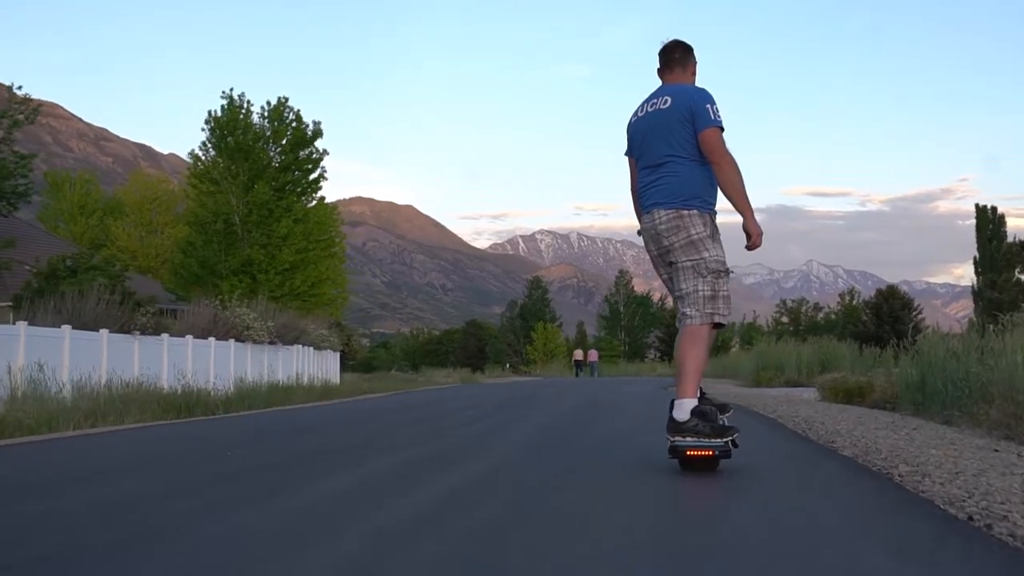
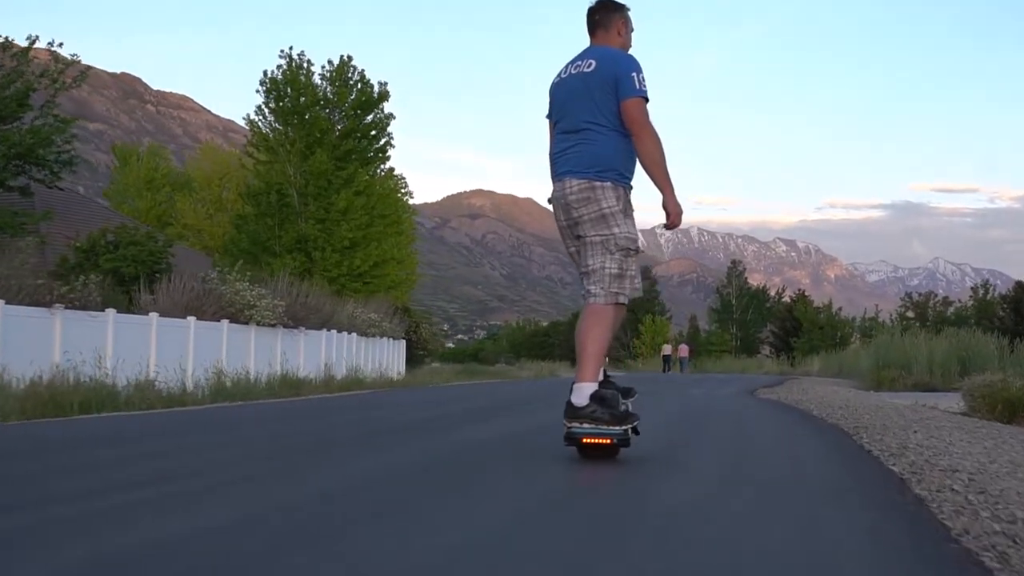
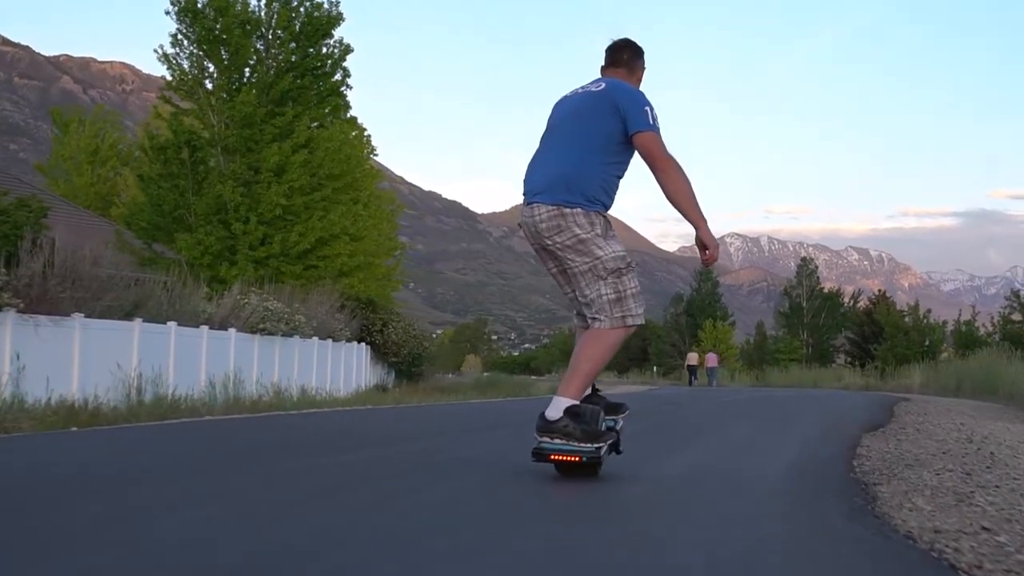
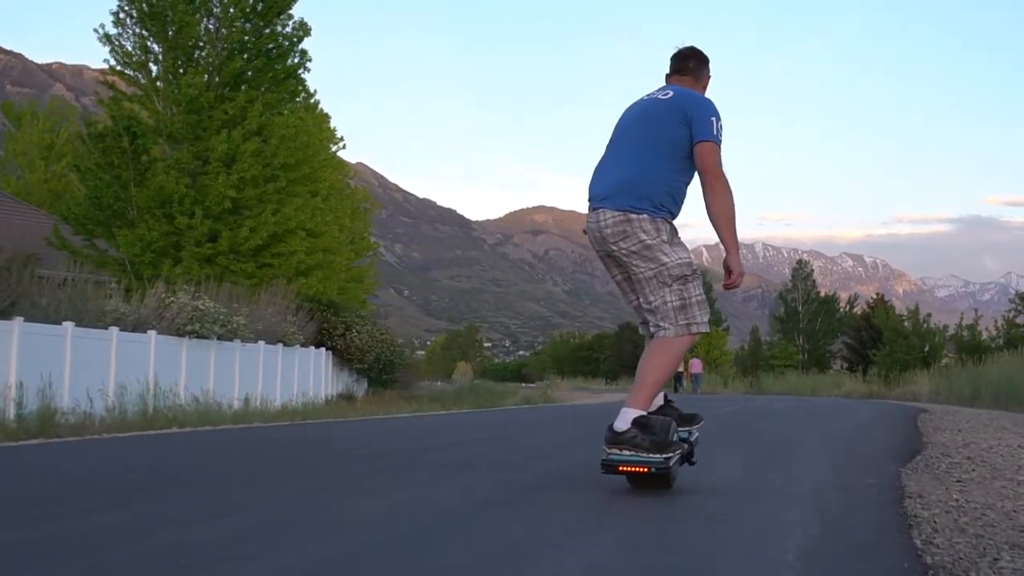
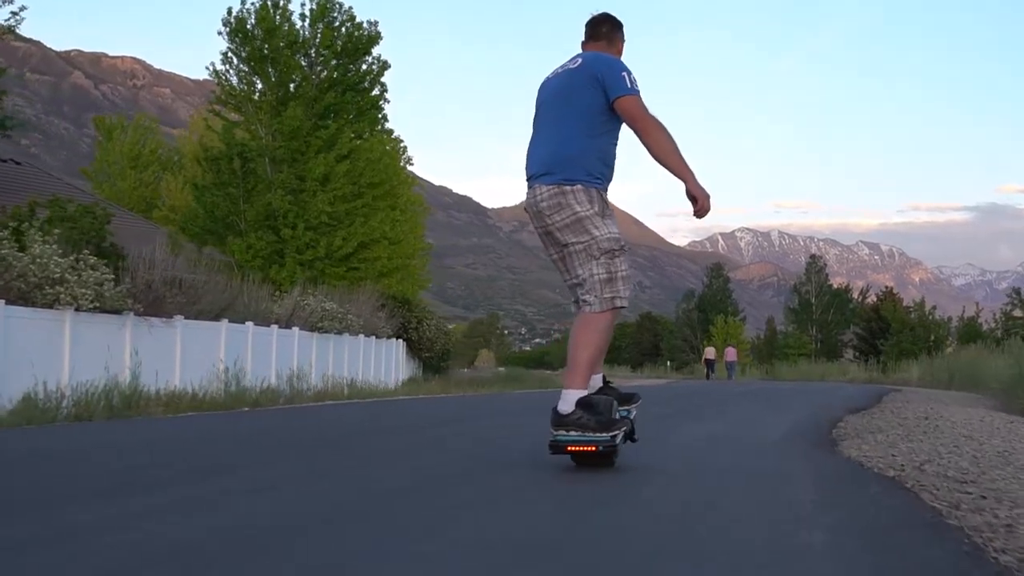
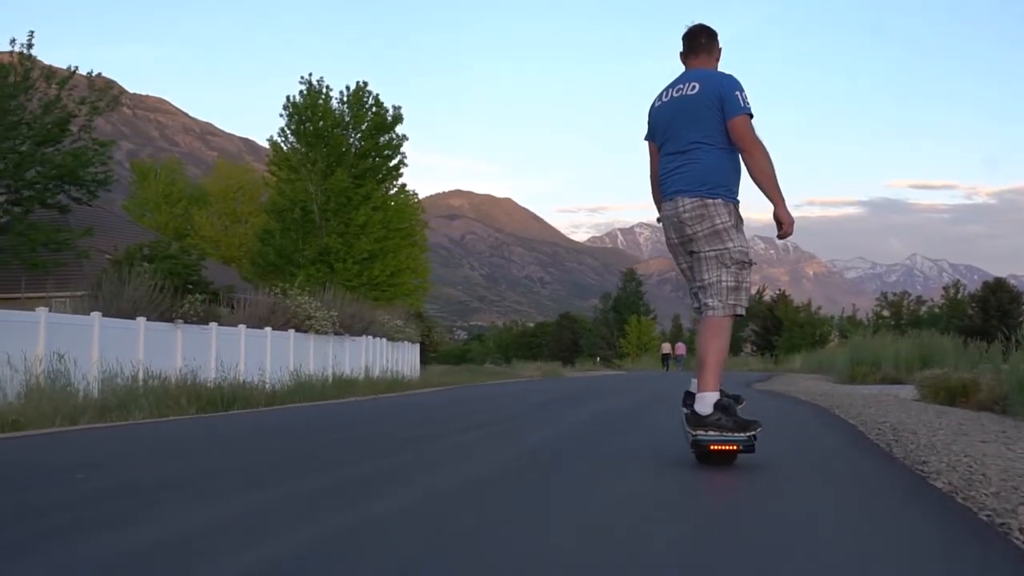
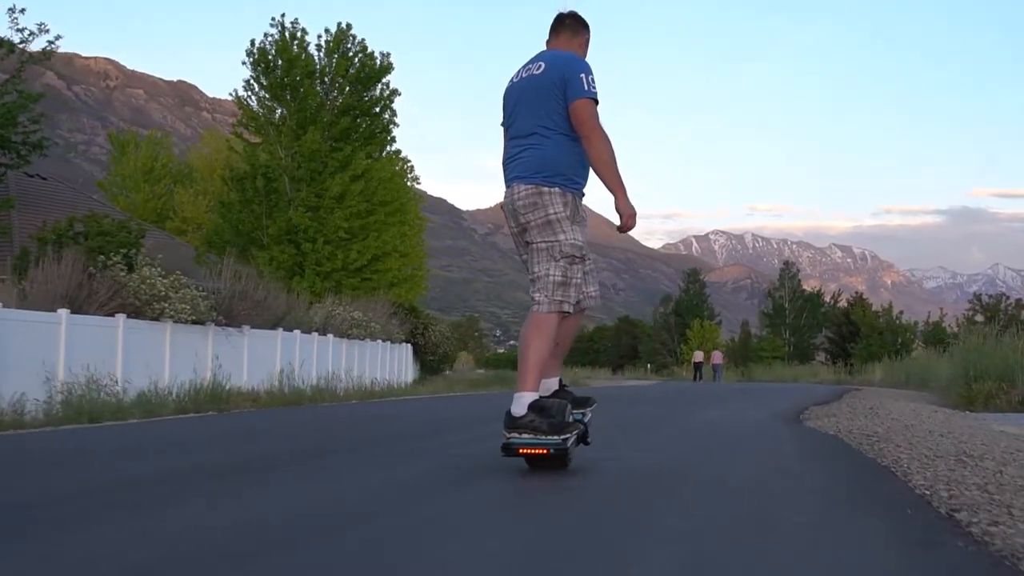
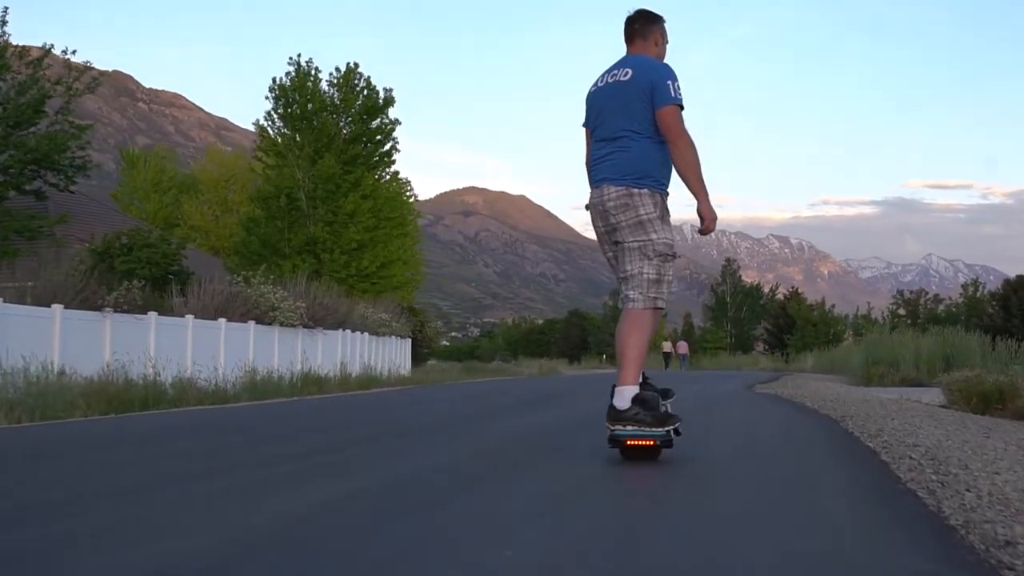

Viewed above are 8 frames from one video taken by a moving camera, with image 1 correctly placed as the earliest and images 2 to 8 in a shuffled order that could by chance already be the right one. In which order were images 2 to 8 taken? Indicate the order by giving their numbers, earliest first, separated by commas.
6, 8, 2, 7, 5, 3, 4
